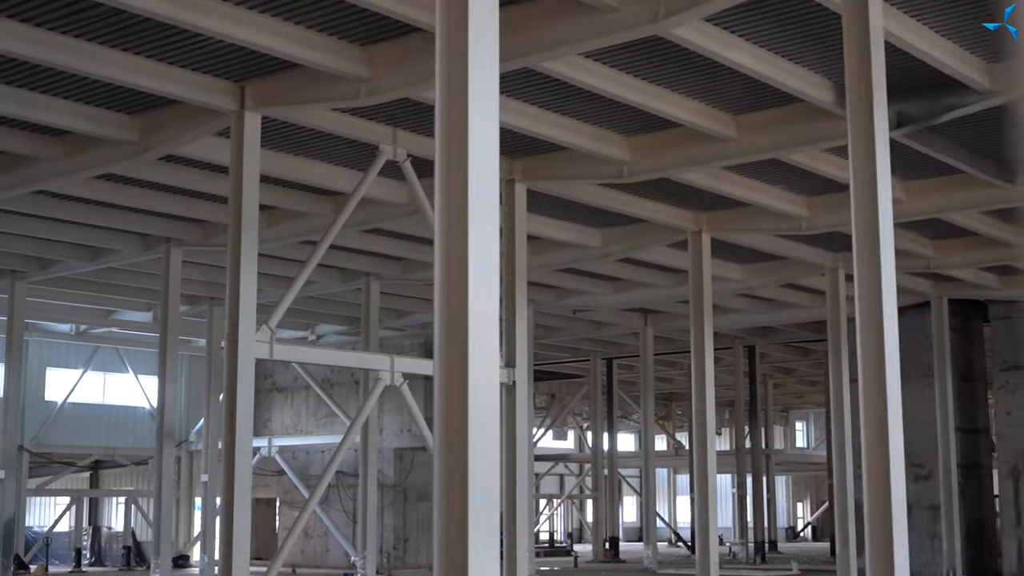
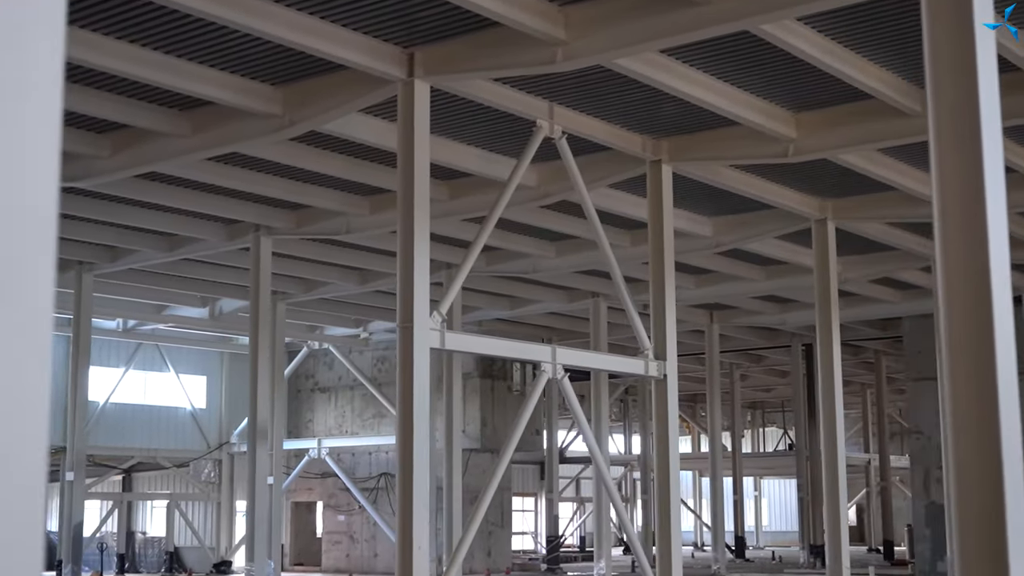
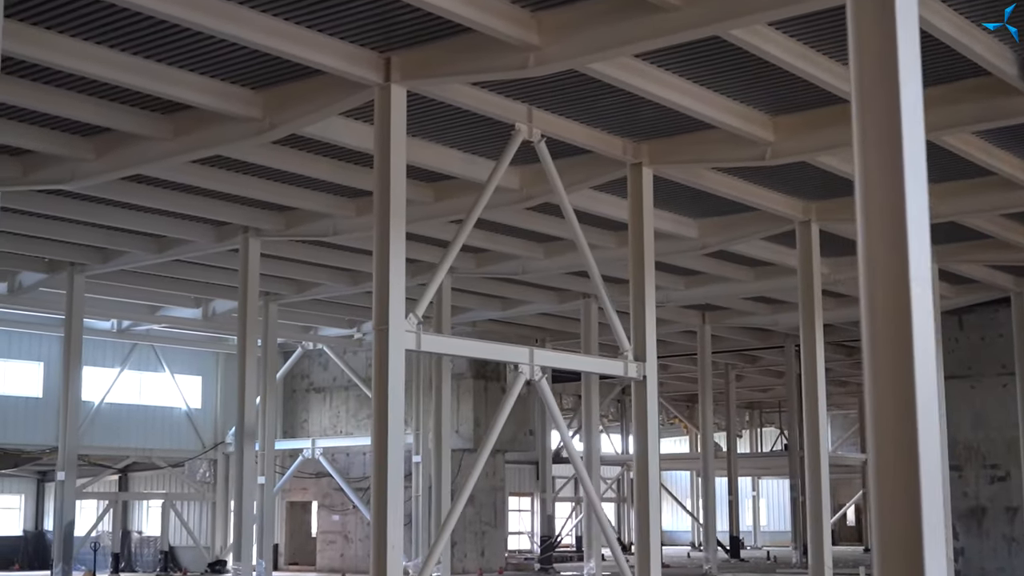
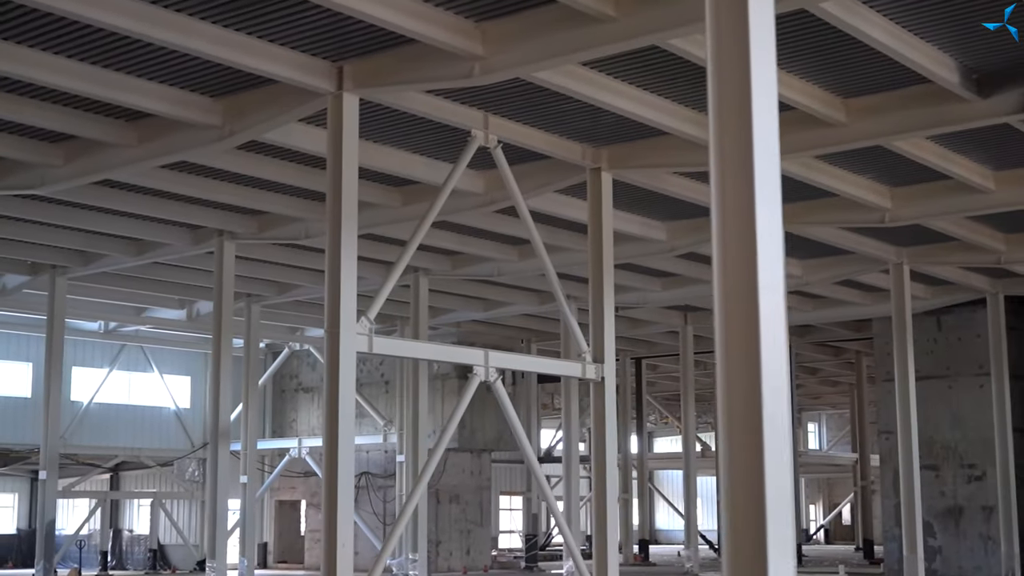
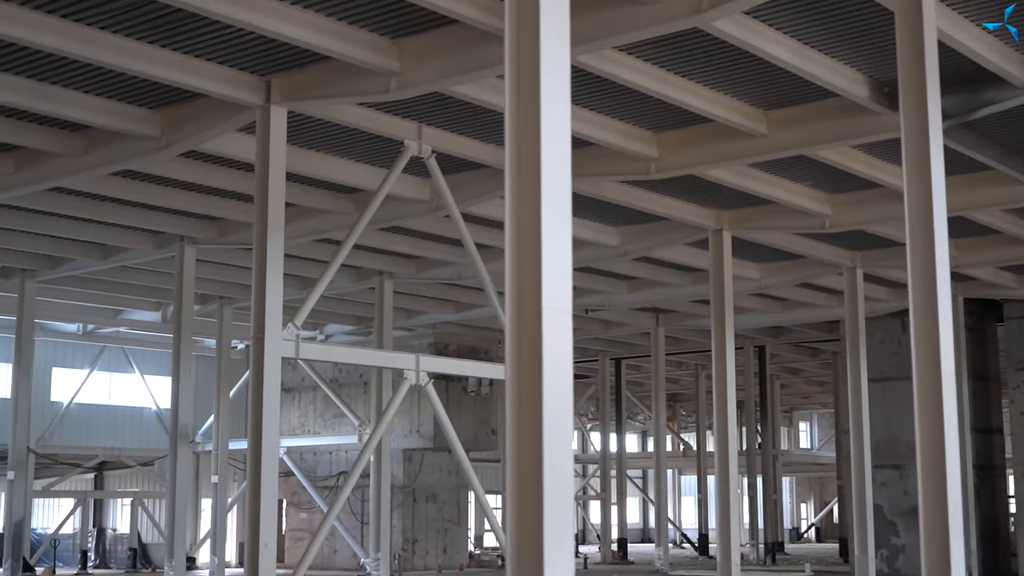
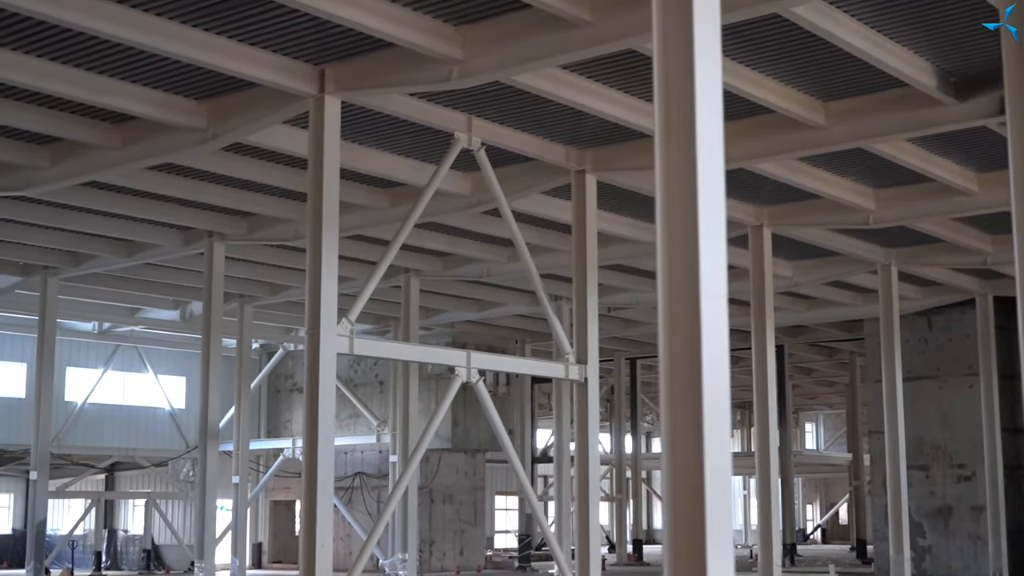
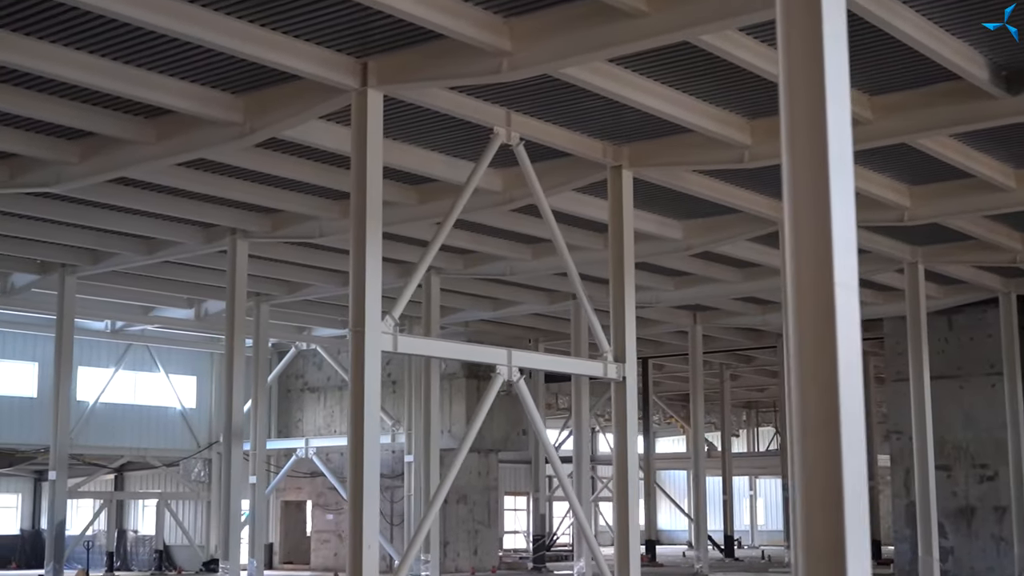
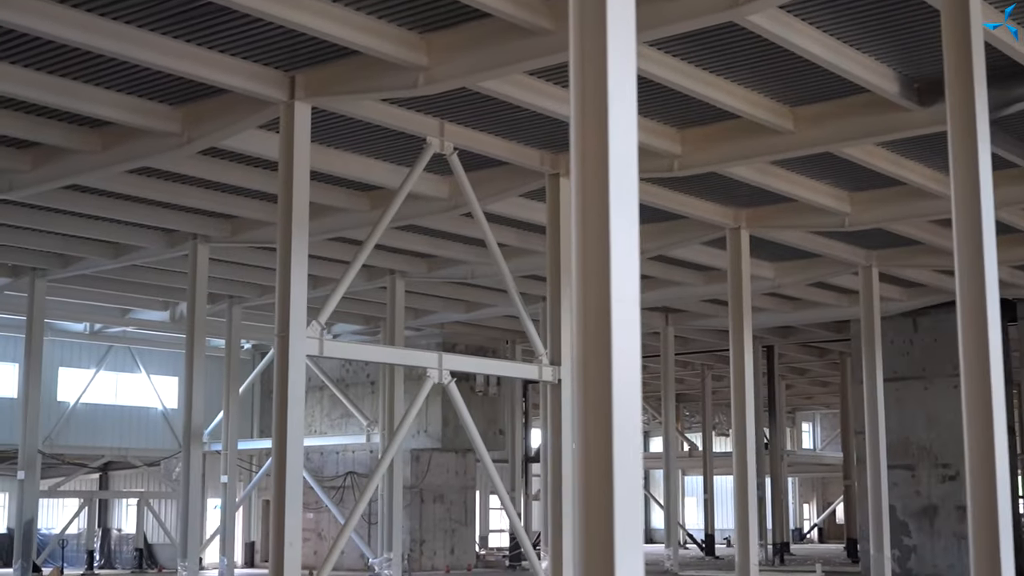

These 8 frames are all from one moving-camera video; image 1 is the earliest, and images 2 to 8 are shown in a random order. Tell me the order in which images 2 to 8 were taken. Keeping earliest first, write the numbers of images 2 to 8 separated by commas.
5, 8, 6, 4, 7, 3, 2
